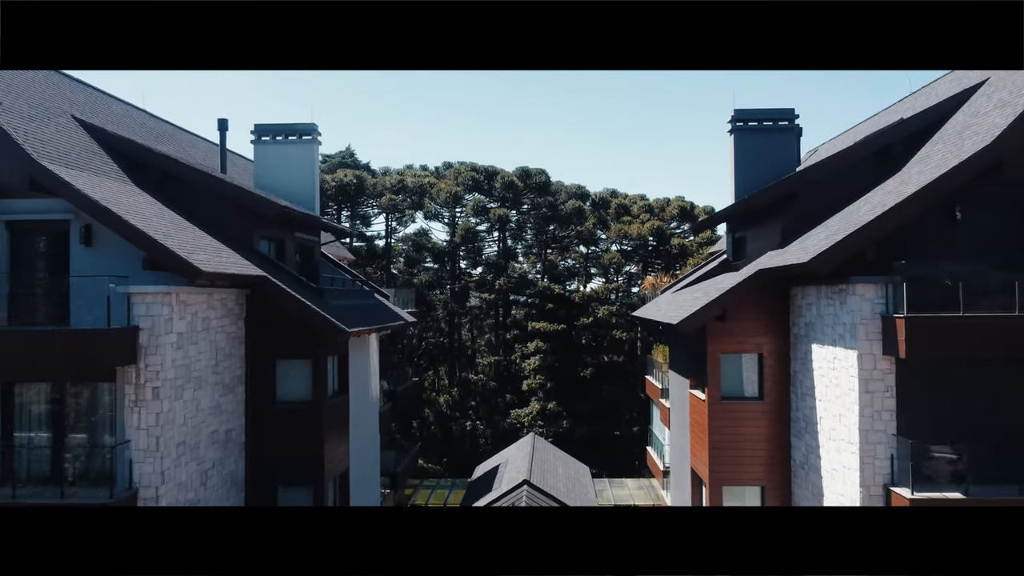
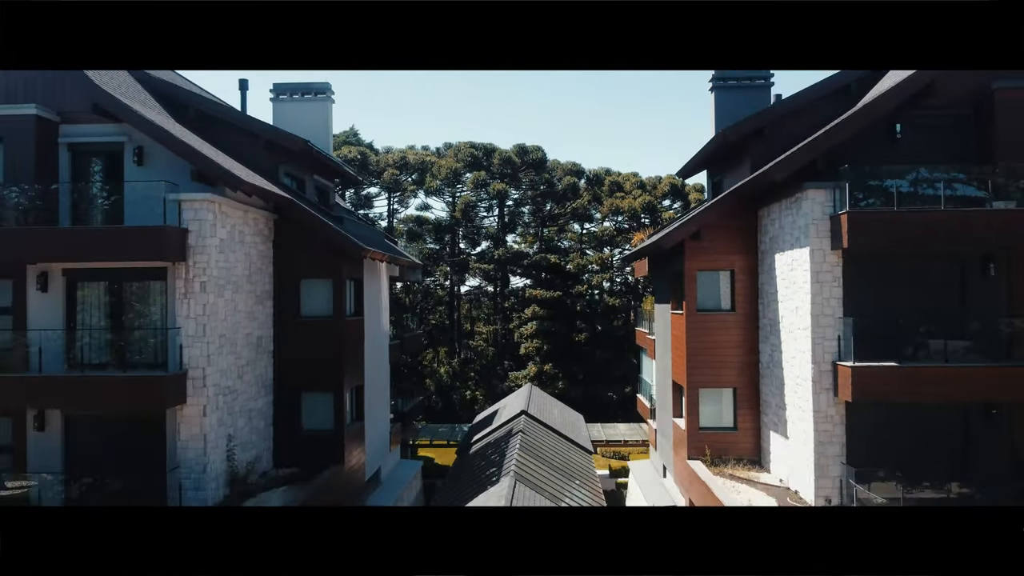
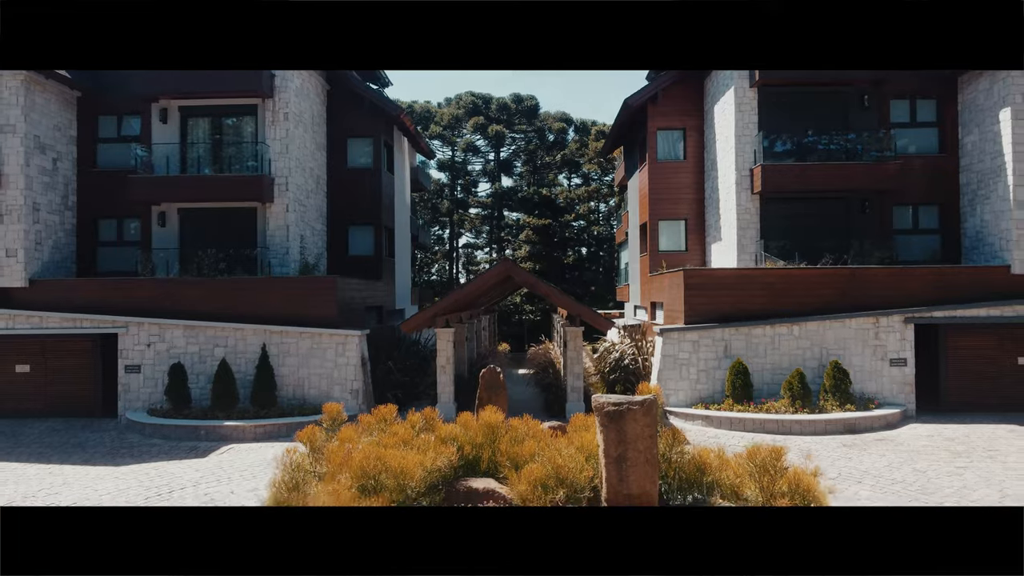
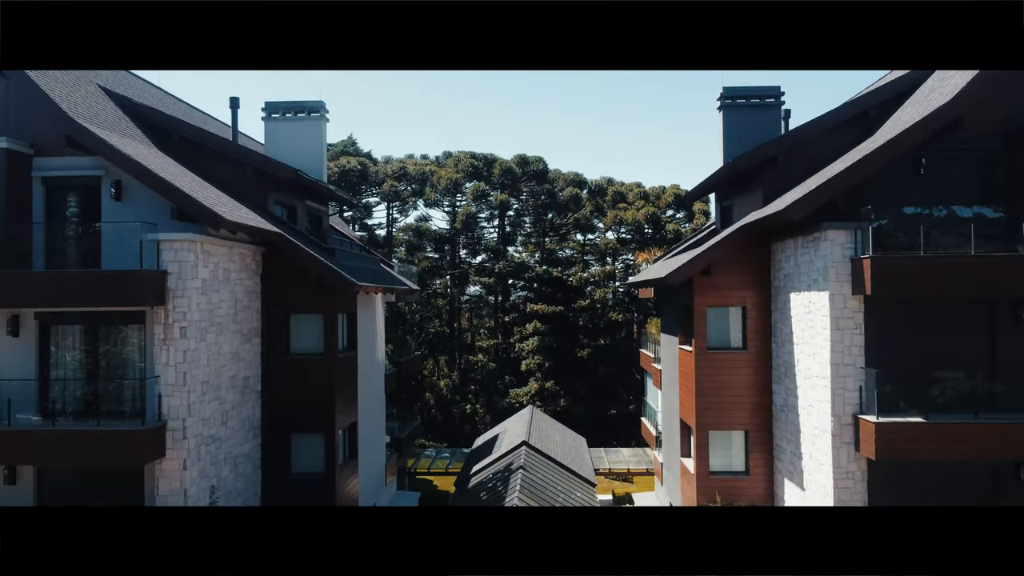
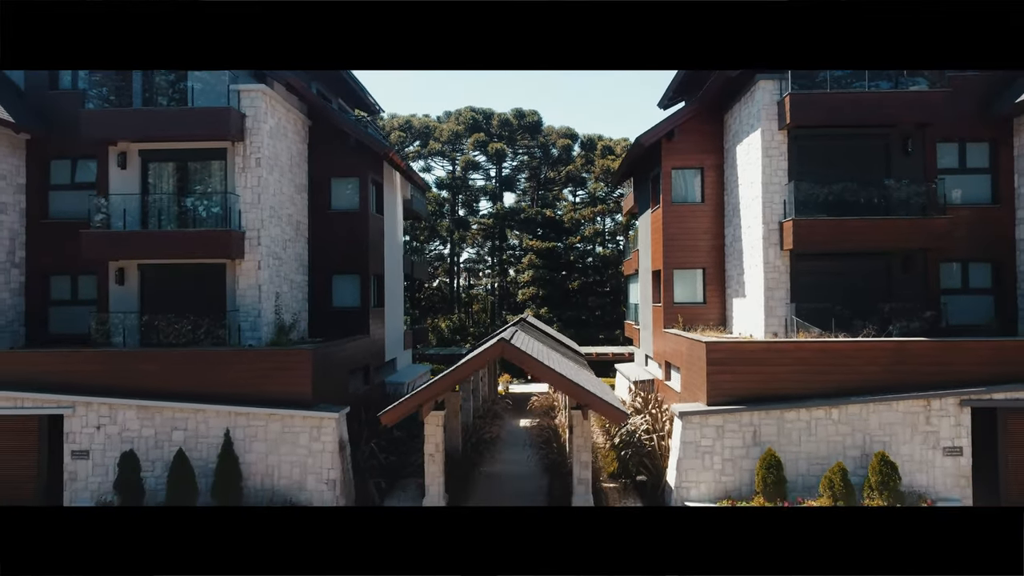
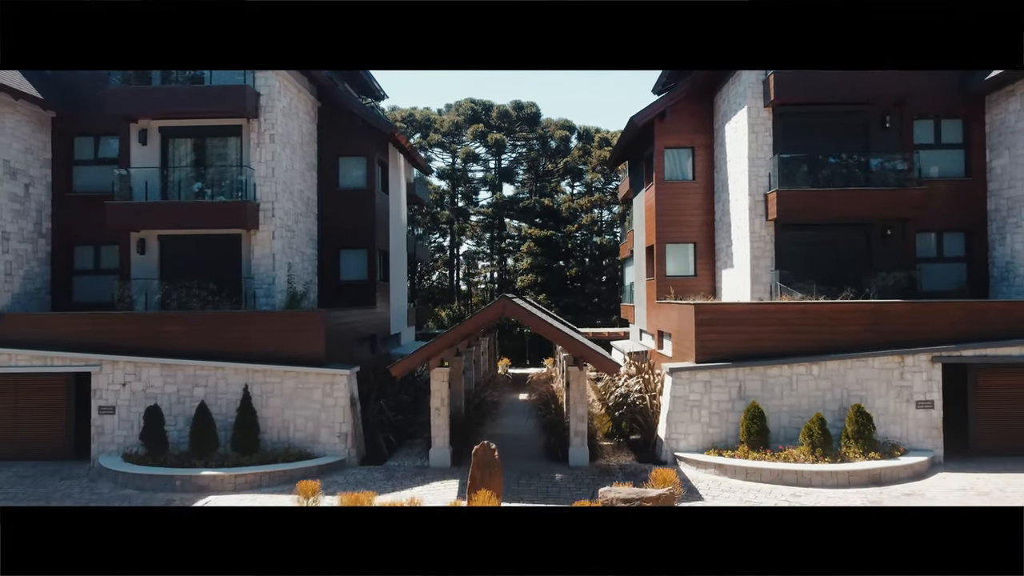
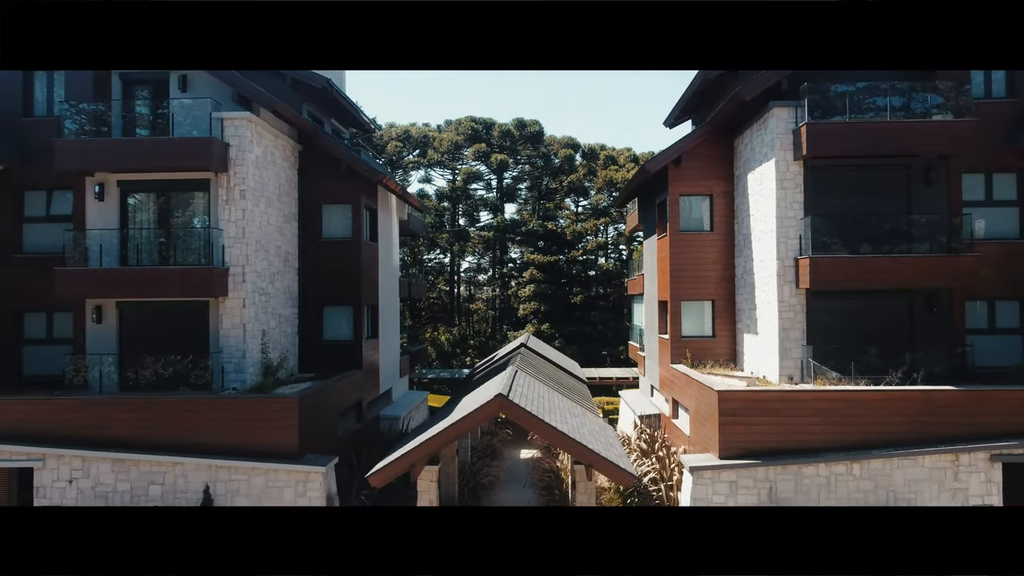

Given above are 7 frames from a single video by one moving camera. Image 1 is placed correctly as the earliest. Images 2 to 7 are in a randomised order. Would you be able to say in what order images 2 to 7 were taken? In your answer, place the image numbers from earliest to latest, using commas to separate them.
4, 2, 7, 5, 6, 3
